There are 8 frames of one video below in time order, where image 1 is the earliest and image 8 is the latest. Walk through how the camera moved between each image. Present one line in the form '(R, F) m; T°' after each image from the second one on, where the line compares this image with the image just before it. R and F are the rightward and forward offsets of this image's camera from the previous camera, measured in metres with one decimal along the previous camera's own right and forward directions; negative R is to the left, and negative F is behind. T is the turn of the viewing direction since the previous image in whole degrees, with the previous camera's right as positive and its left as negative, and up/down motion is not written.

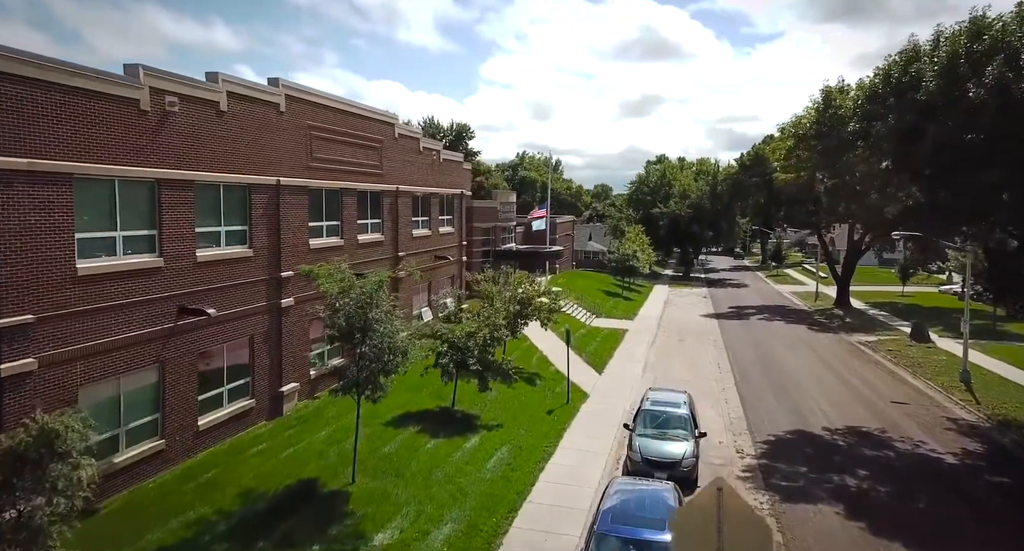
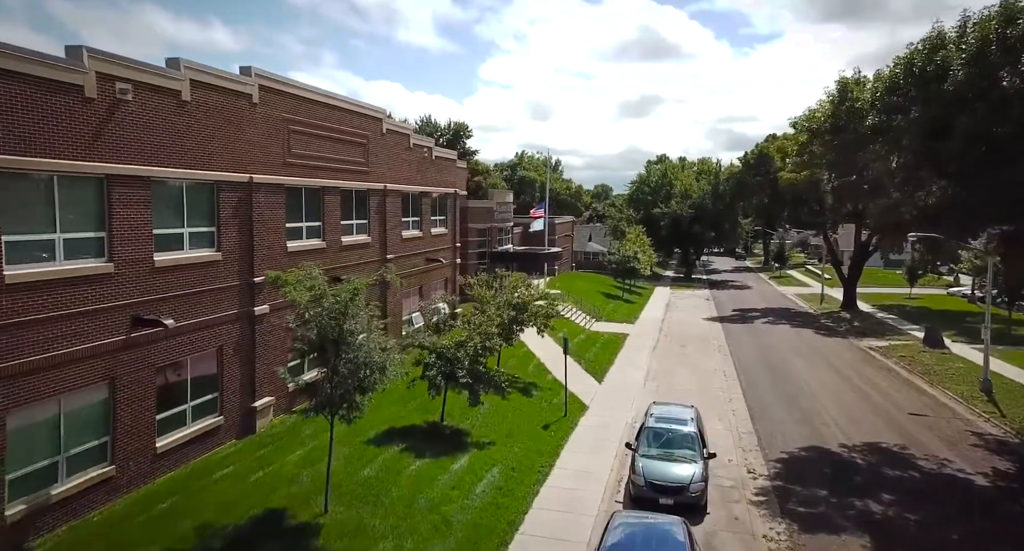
(+0.2, +1.3) m; 0°
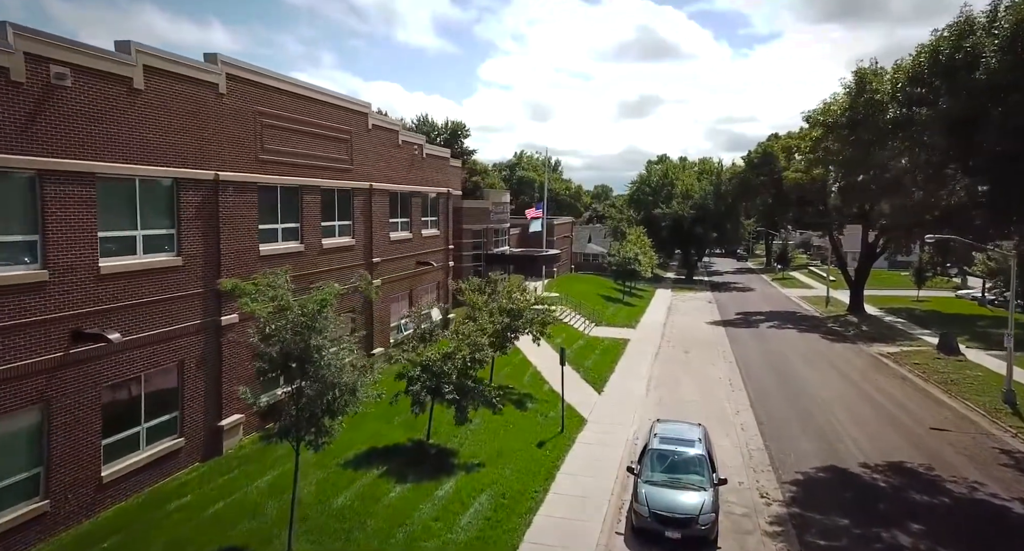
(+0.2, +1.3) m; 0°
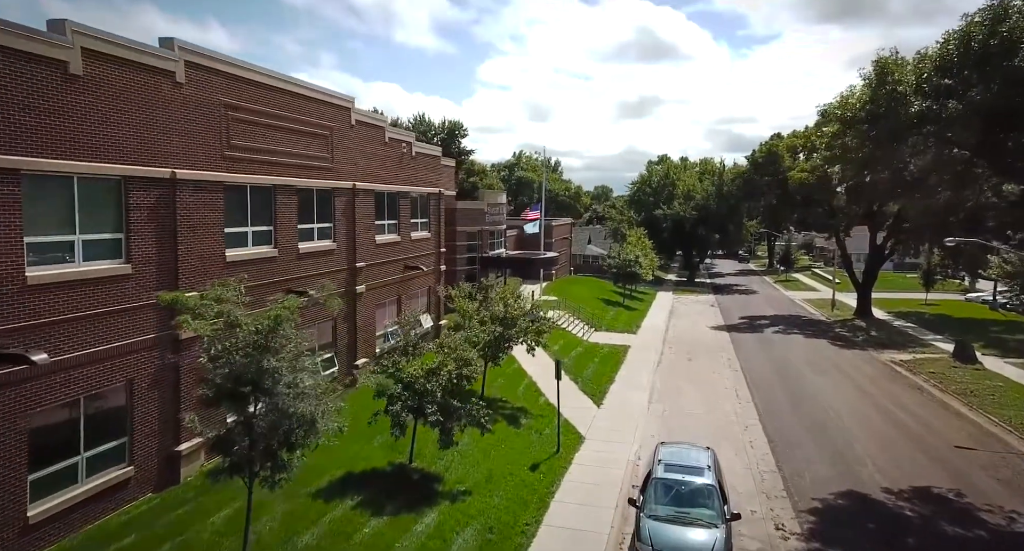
(+0.2, +1.3) m; 0°
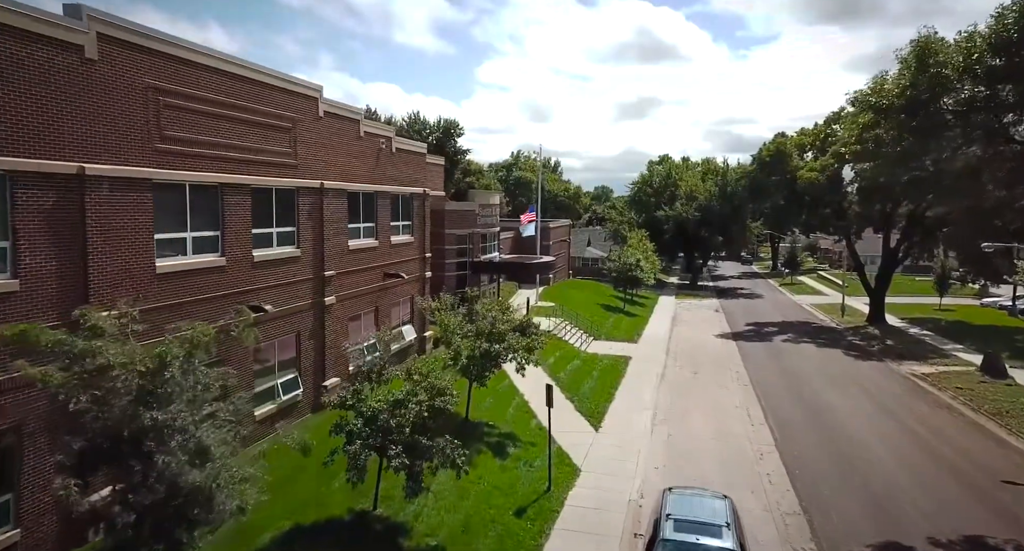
(+0.4, +2.1) m; 0°
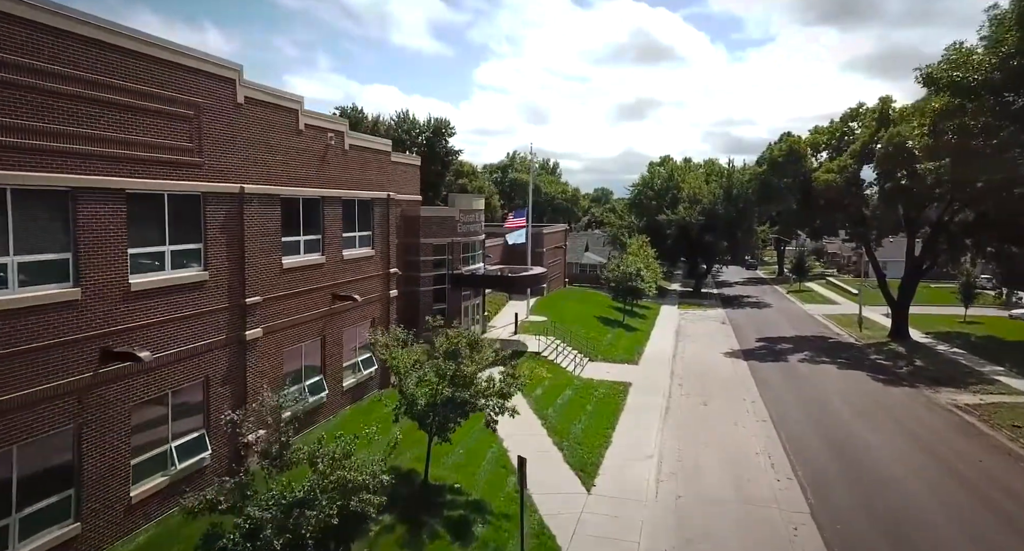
(+0.7, +3.6) m; 0°
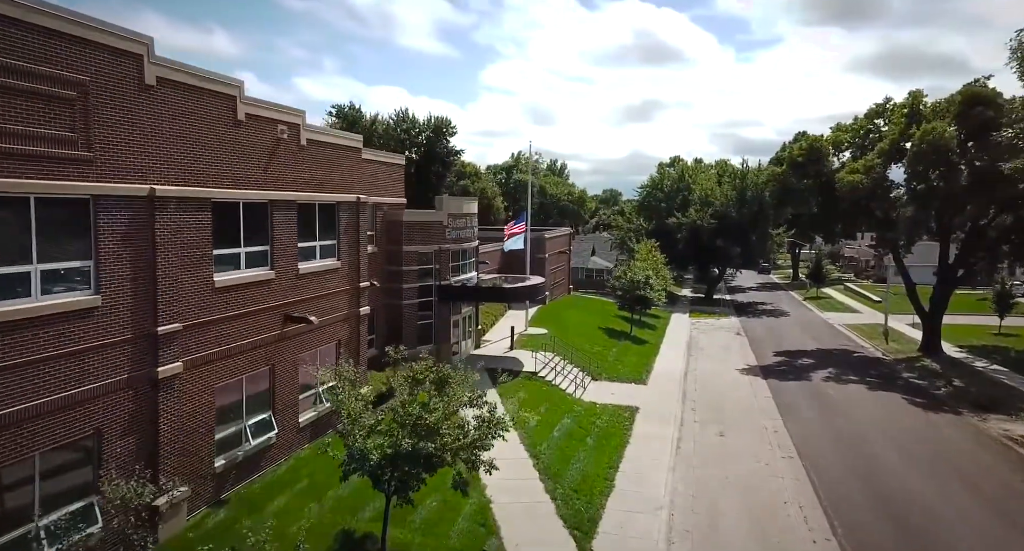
(+0.6, +2.8) m; -1°
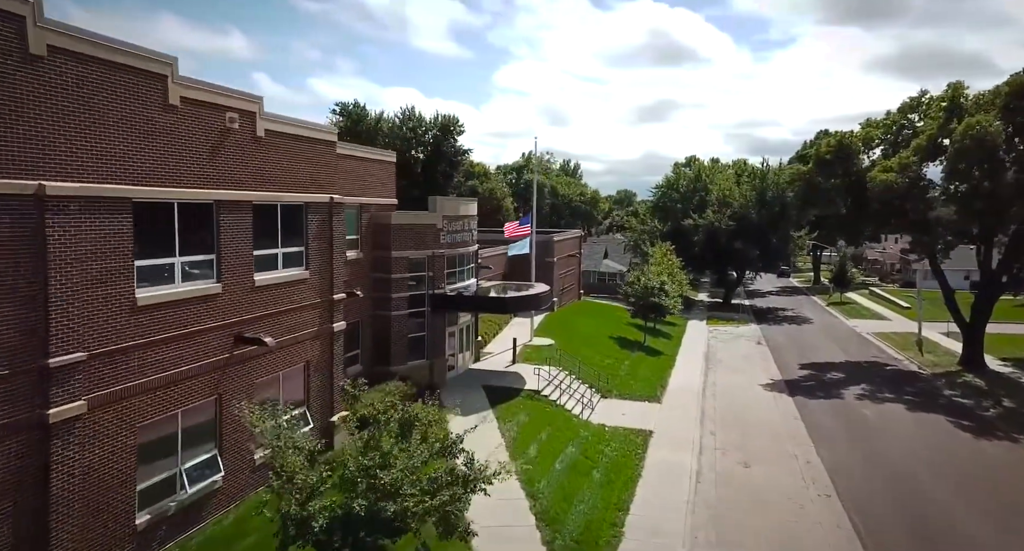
(+0.5, +2.4) m; -1°
